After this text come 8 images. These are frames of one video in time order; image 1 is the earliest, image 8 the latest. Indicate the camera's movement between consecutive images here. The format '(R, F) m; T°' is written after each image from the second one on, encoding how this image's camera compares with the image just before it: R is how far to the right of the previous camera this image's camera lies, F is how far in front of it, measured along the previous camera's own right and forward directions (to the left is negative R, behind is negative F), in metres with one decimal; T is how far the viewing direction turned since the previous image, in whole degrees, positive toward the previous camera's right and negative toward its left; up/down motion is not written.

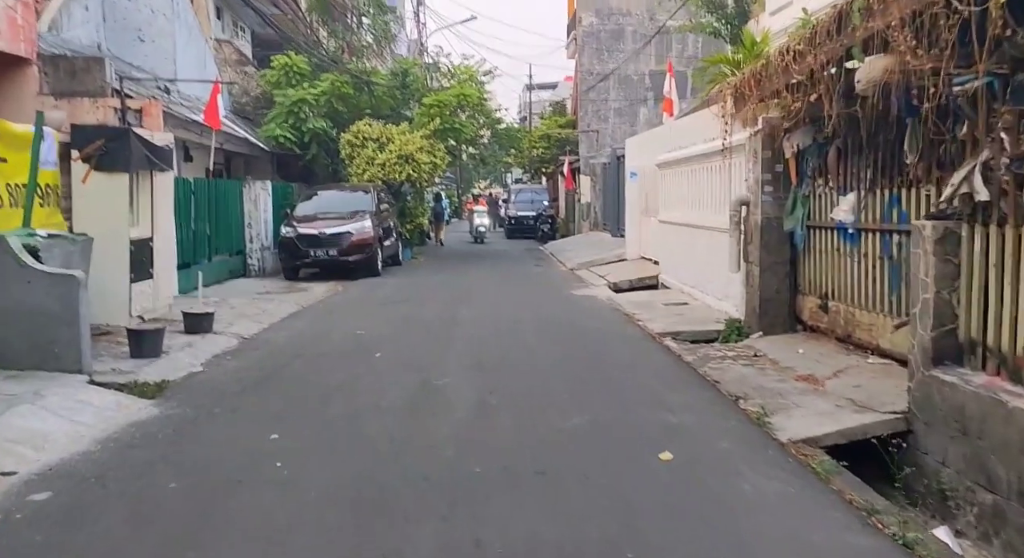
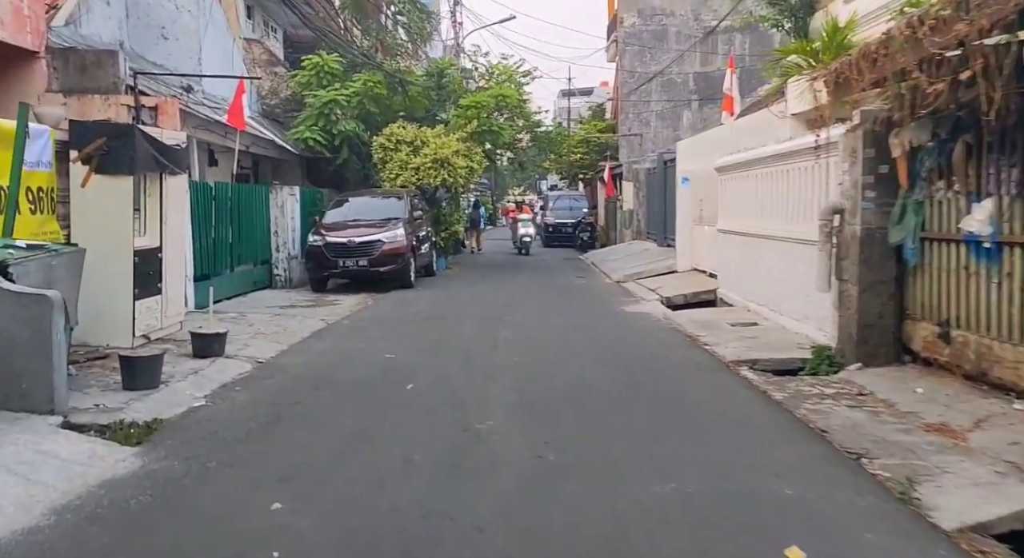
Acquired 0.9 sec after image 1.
(-0.2, +1.3) m; -2°
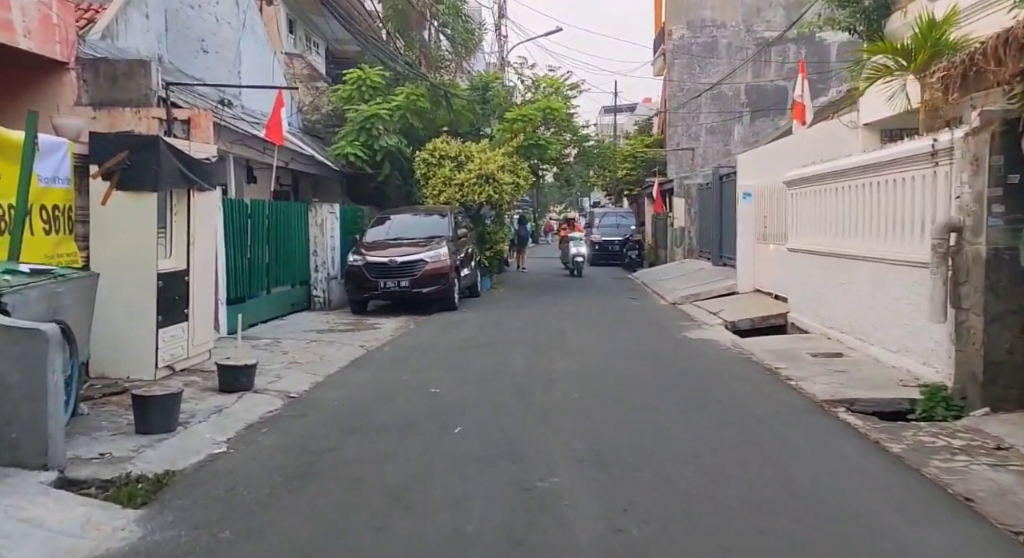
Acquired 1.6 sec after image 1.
(-0.2, +1.0) m; -3°
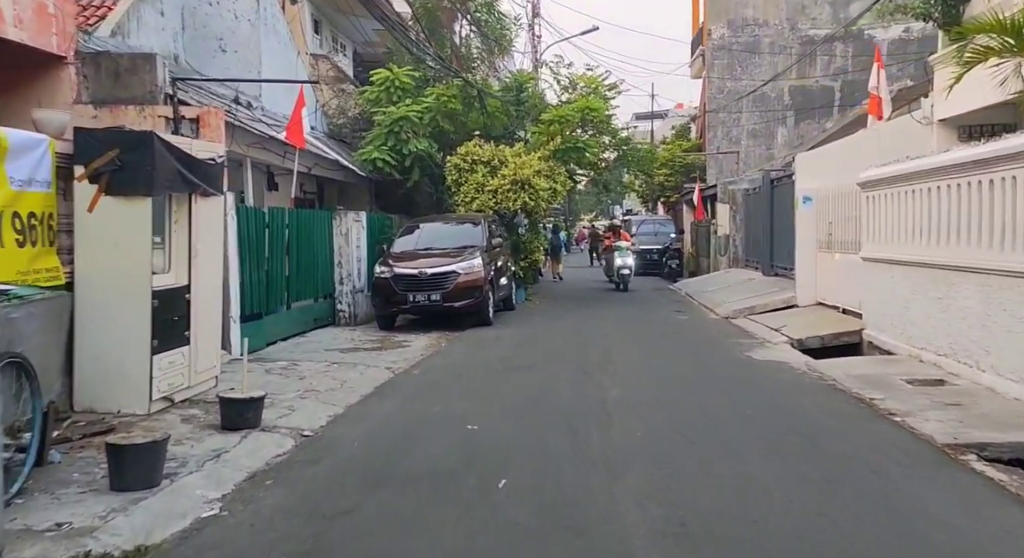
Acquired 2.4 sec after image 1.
(-0.2, +1.2) m; -2°
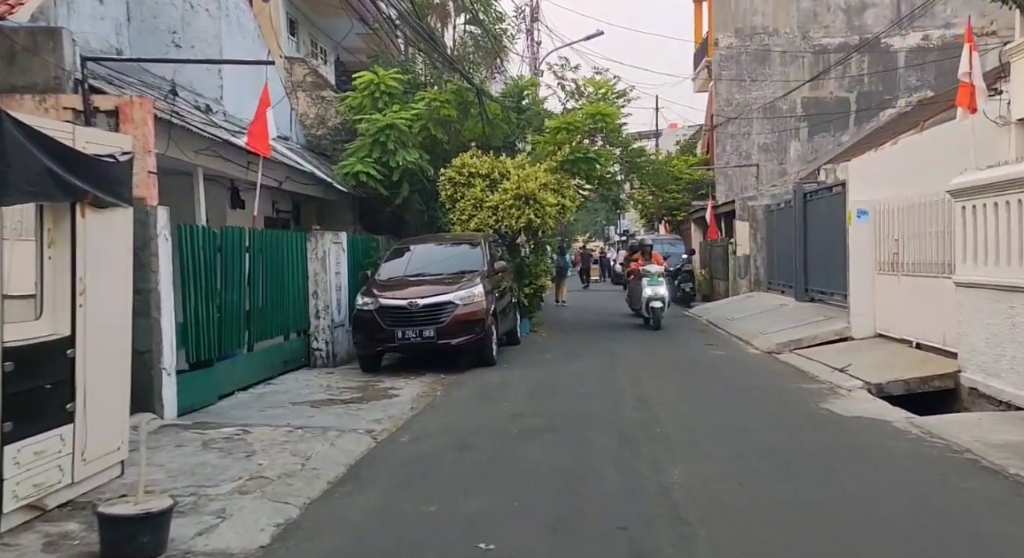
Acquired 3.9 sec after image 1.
(-0.2, +2.4) m; +1°
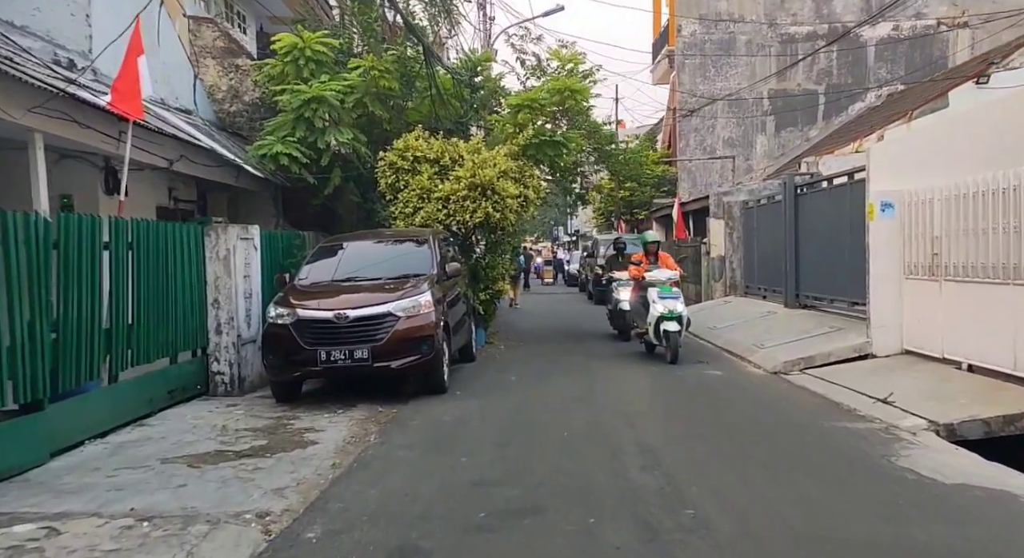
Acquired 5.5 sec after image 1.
(-0.1, +2.7) m; +4°
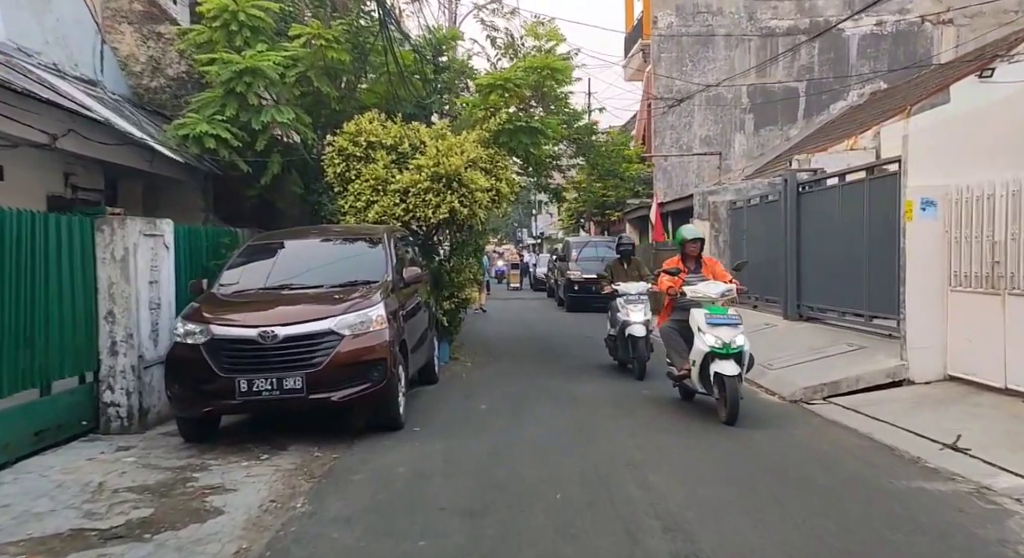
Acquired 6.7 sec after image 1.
(-0.1, +2.0) m; +3°
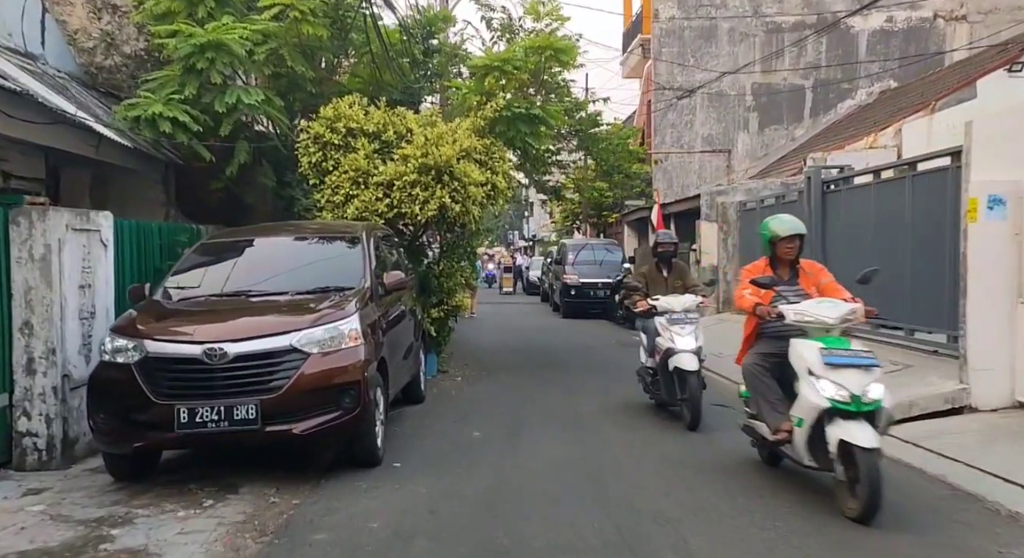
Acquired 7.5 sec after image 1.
(-0.1, +1.4) m; +1°
